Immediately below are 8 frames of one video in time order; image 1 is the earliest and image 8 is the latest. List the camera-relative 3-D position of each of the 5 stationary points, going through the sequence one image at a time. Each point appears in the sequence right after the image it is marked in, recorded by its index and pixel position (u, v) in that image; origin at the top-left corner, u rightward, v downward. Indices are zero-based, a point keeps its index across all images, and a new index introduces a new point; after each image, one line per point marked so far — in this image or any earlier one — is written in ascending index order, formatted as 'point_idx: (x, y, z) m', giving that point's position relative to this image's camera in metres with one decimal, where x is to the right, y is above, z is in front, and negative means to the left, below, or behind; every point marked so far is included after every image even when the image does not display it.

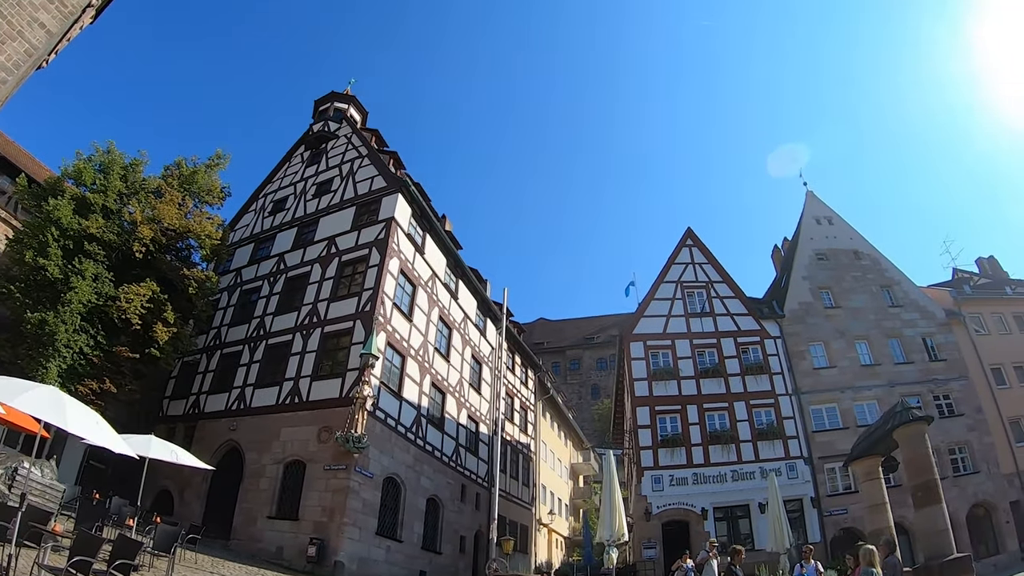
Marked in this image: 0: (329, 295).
0: (-5.6, -0.2, +19.7) m
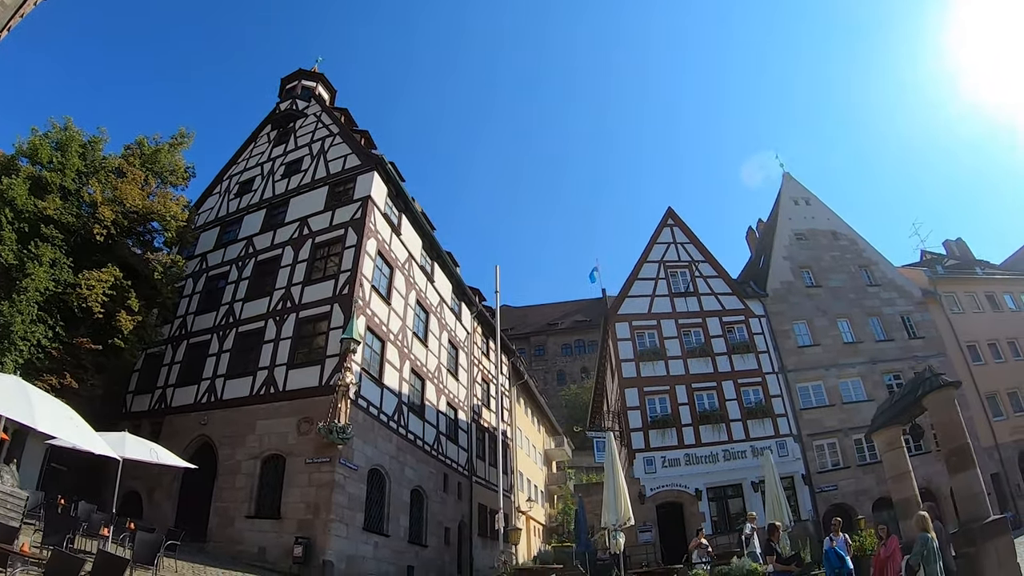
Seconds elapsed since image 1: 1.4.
0: (-6.1, +0.3, +18.6) m
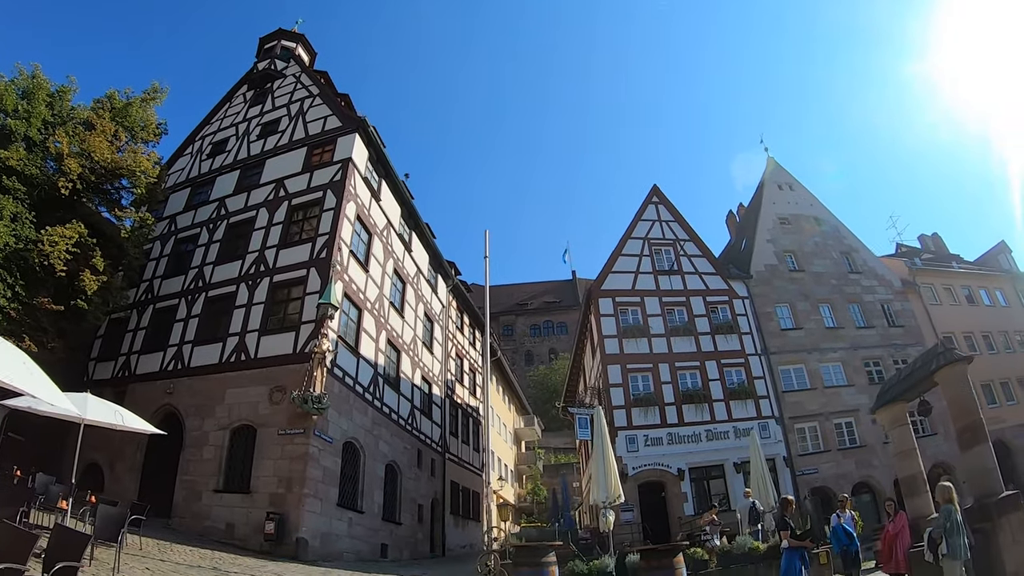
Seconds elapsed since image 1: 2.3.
0: (-6.4, +1.3, +17.6) m
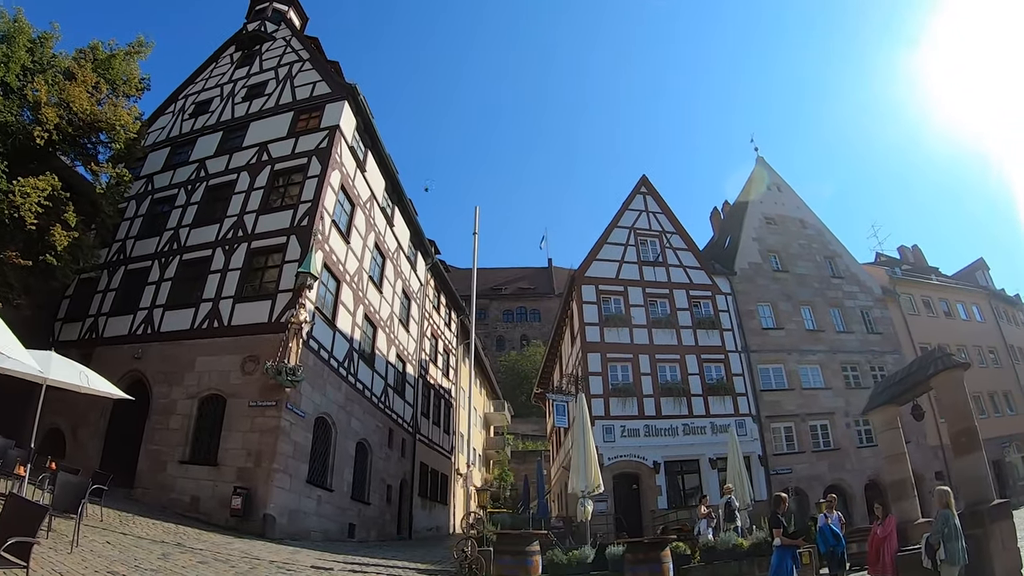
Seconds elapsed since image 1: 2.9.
0: (-6.7, +2.1, +16.9) m
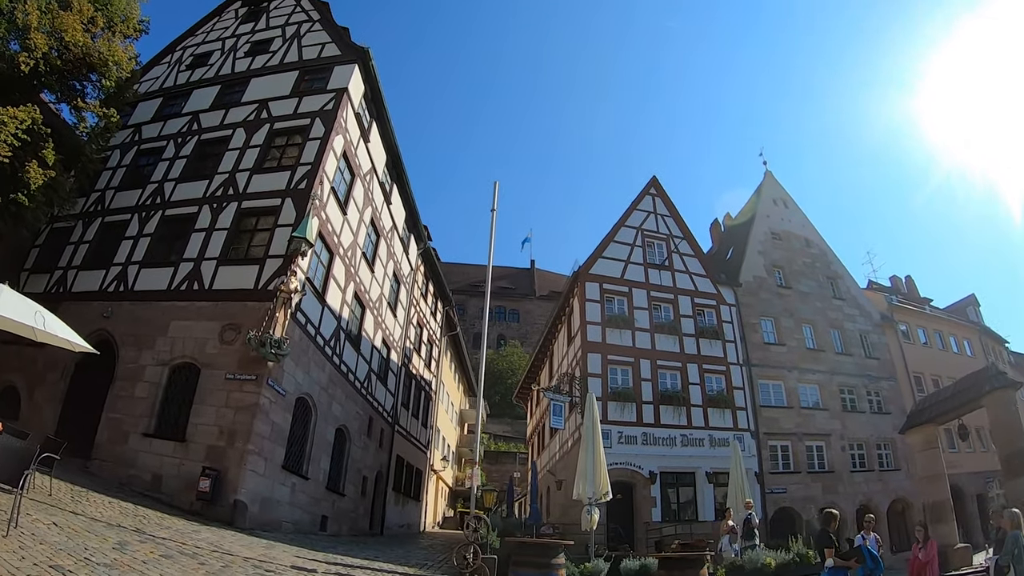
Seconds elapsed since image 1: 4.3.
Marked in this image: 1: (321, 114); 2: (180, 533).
0: (-6.4, +3.0, +15.6) m
1: (-4.8, +4.4, +16.1) m
2: (-4.3, -3.1, +8.2) m
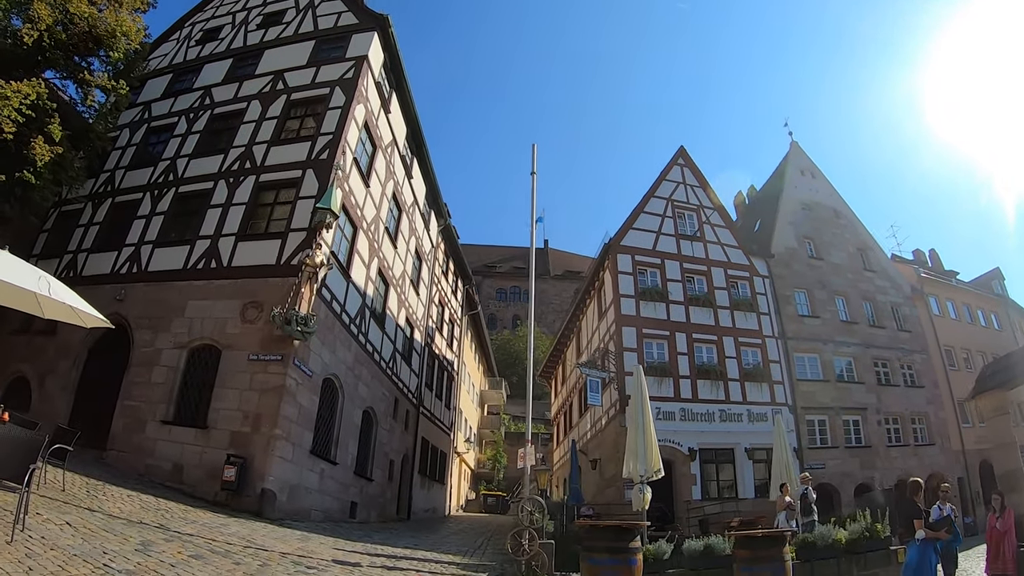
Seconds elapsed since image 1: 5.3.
0: (-5.7, +3.5, +14.8) m
1: (-4.2, +4.9, +15.2) m
2: (-3.6, -2.8, +7.5) m
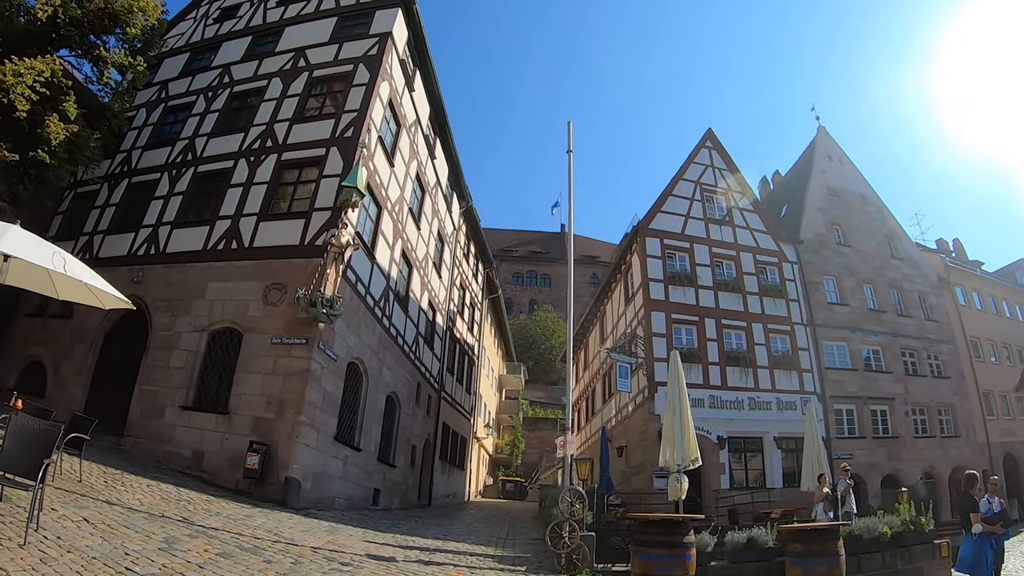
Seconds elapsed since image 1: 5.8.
0: (-5.0, +3.9, +14.3) m
1: (-3.5, +5.3, +14.7) m
2: (-3.1, -2.6, +7.1) m
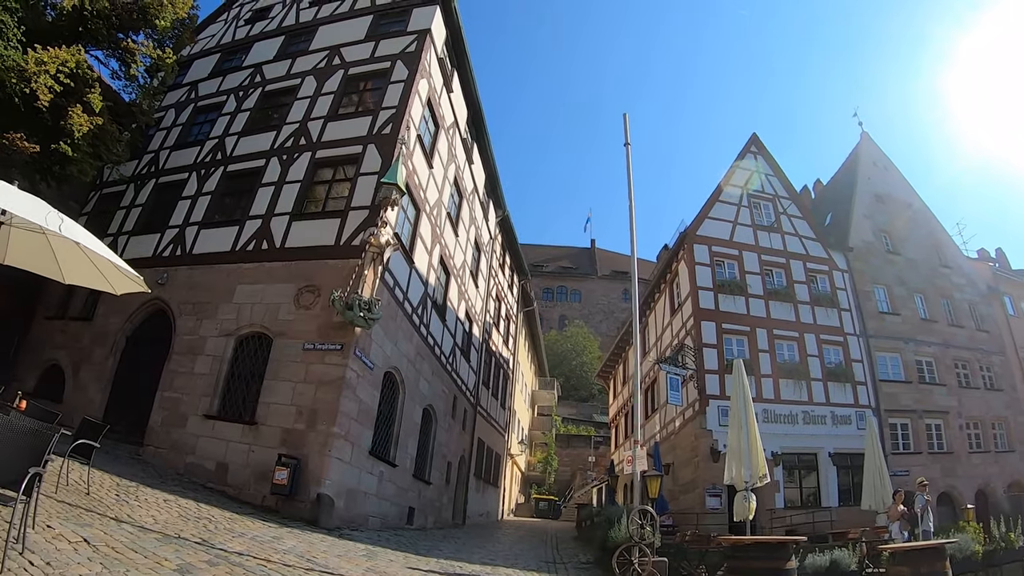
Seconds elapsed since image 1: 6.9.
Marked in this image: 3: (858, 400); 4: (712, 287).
0: (-4.1, +3.8, +13.7) m
1: (-2.5, +5.2, +14.1) m
2: (-2.5, -2.5, +6.3) m
3: (+9.6, -3.1, +17.2) m
4: (+5.5, 0.0, +17.8) m
